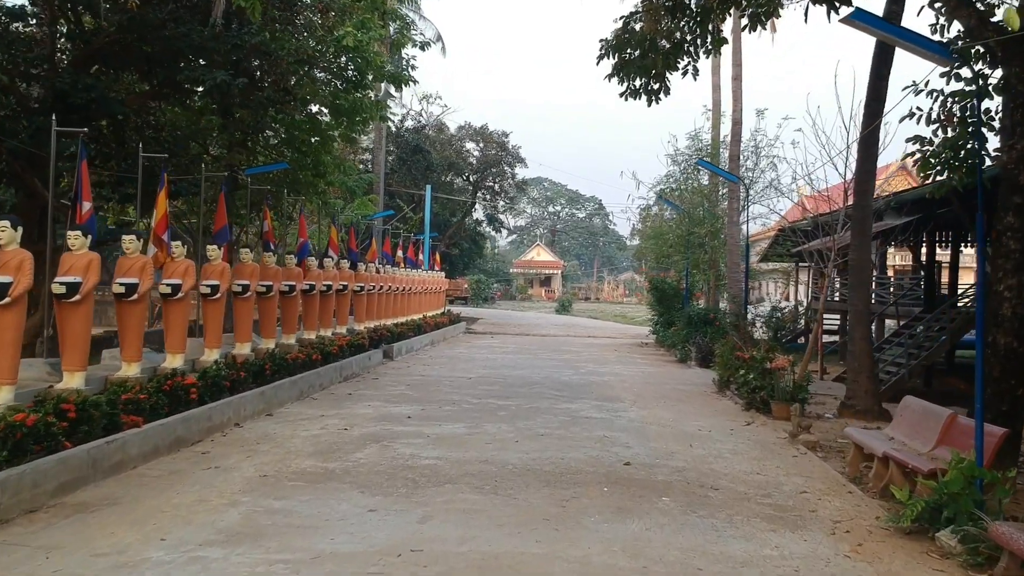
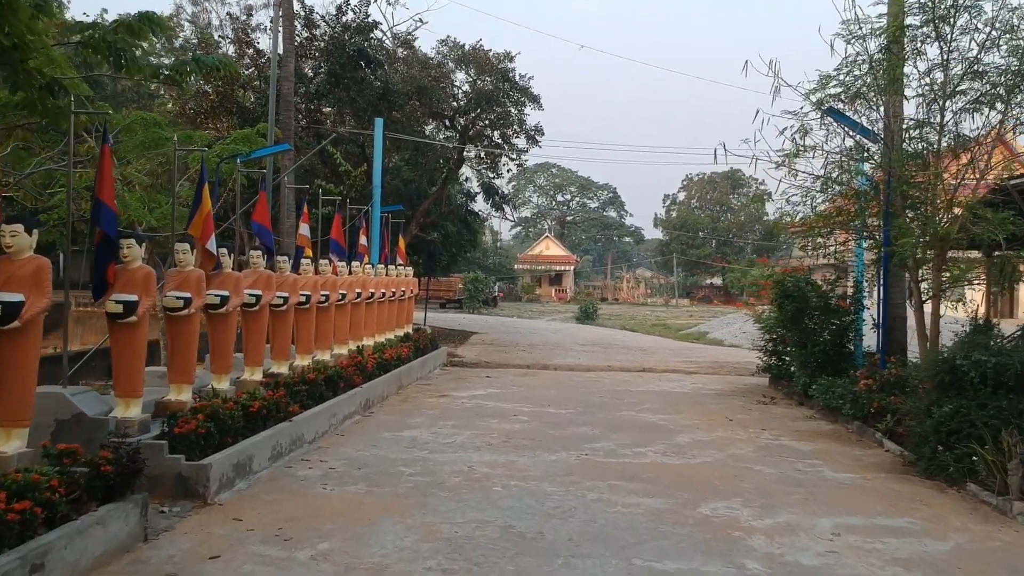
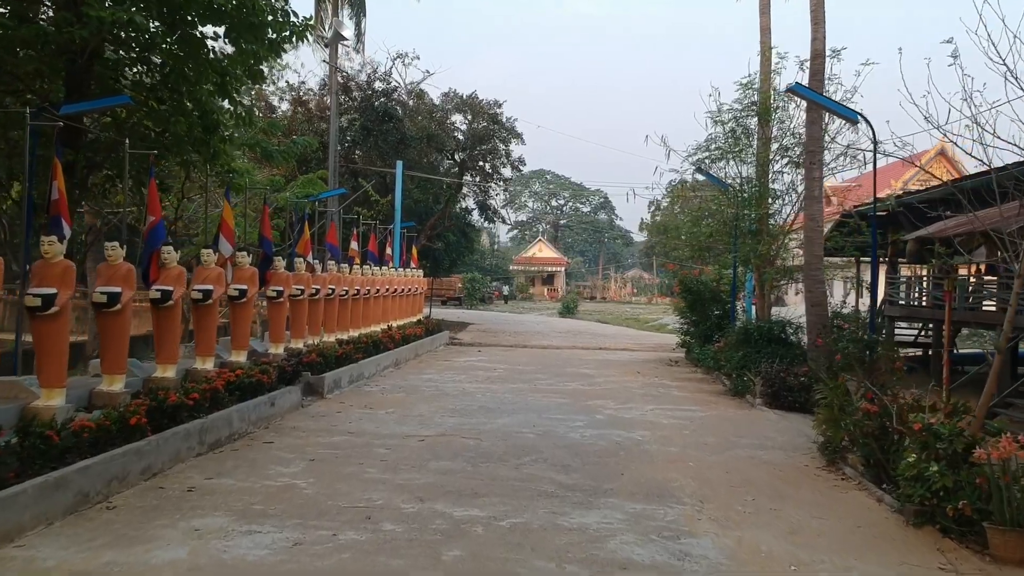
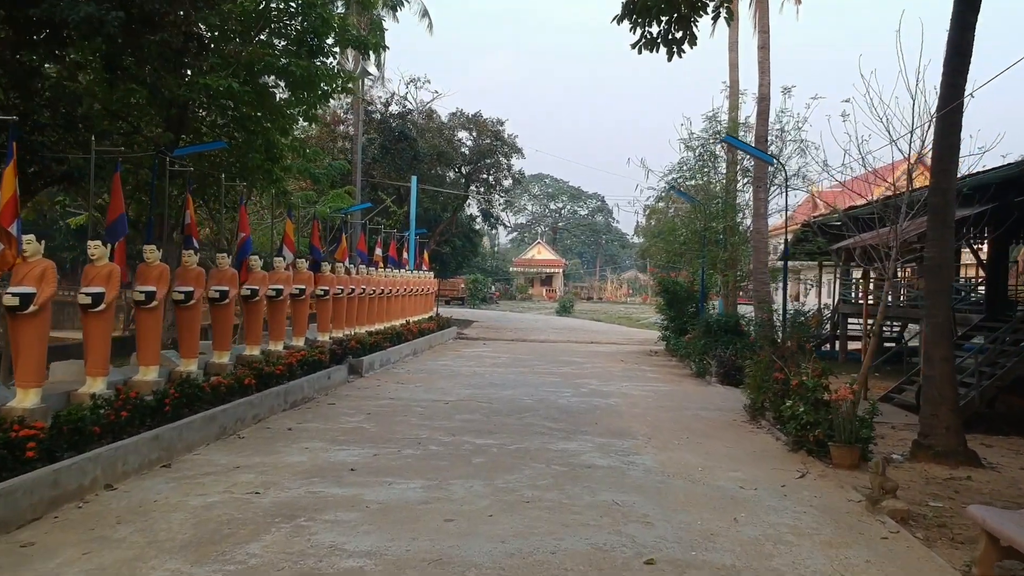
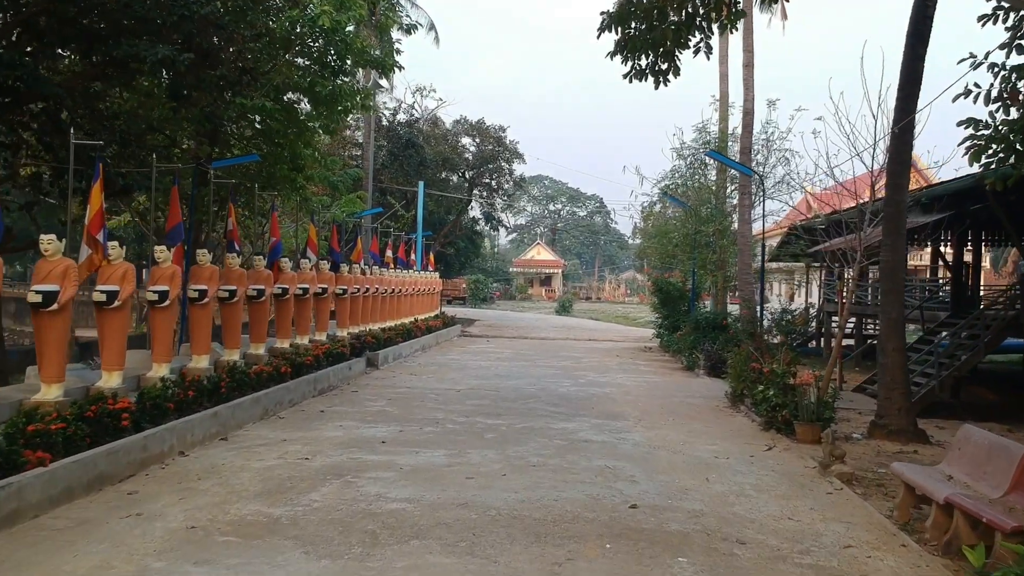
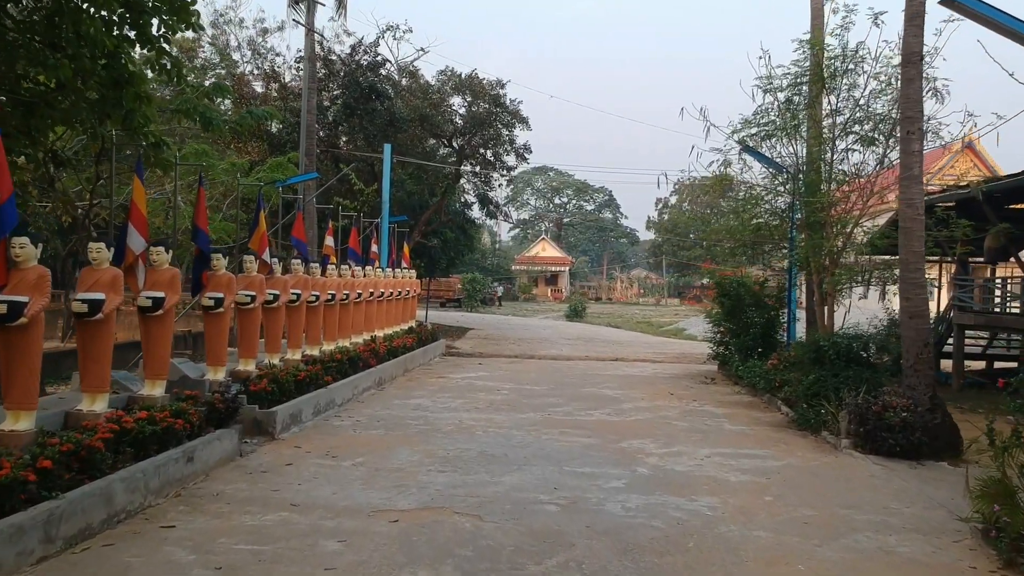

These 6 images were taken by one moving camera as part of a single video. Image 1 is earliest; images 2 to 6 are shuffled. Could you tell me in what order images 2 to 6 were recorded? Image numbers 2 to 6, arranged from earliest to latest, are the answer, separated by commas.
5, 4, 3, 6, 2
